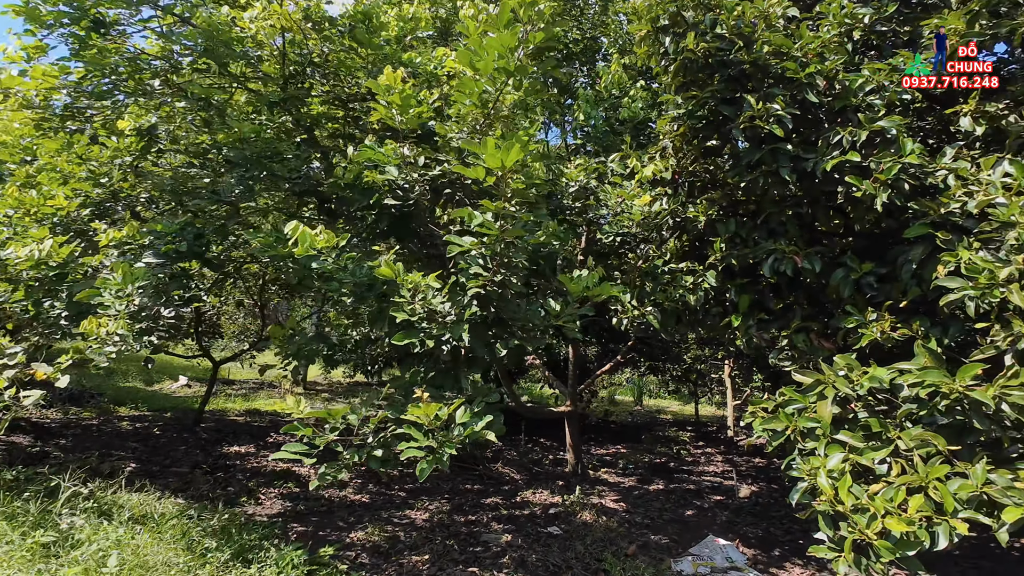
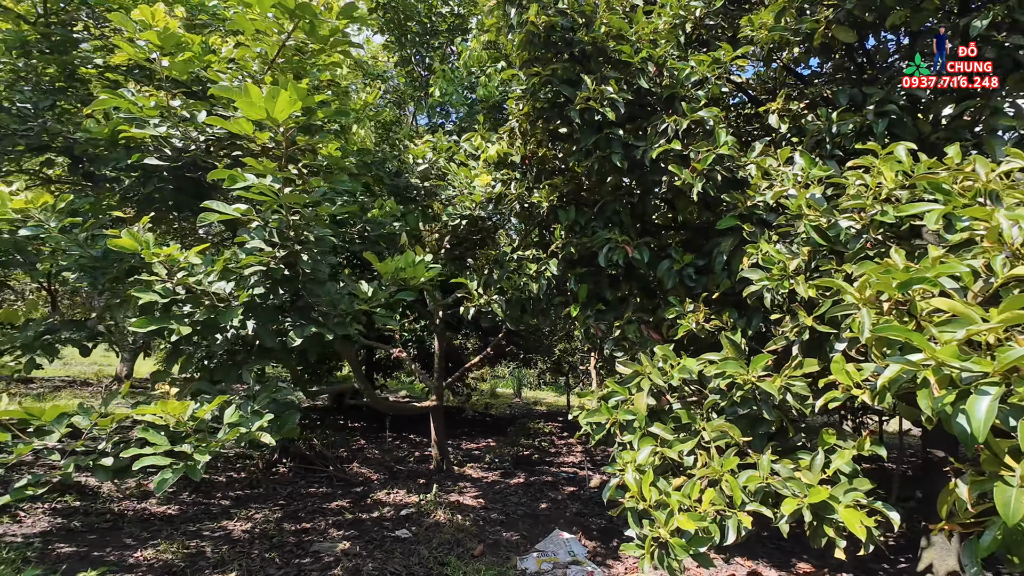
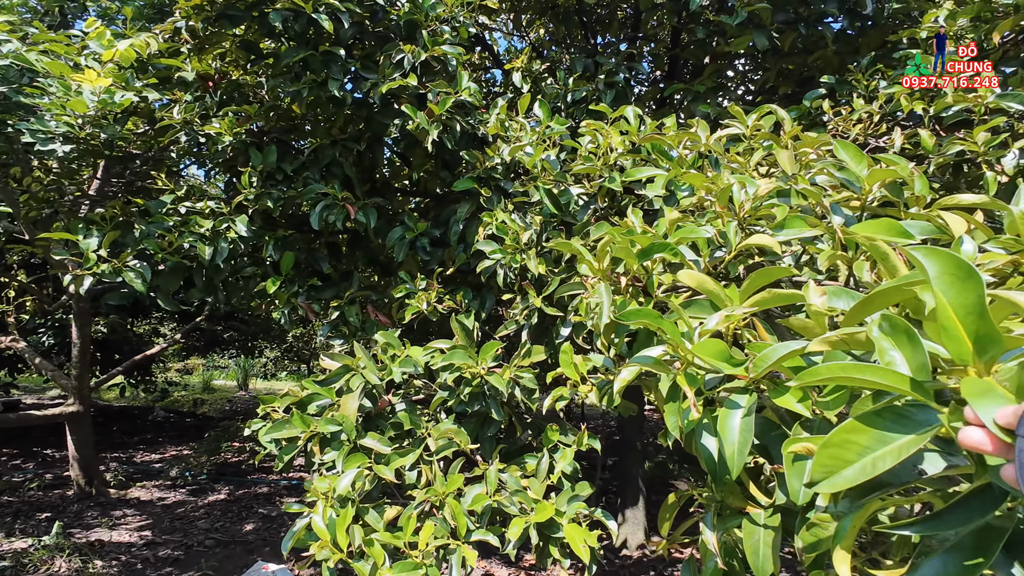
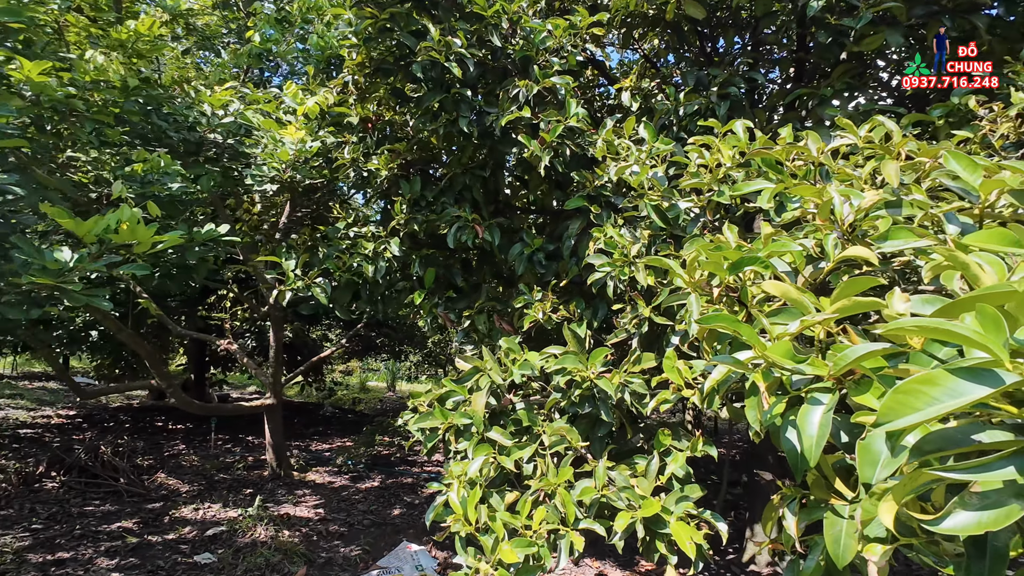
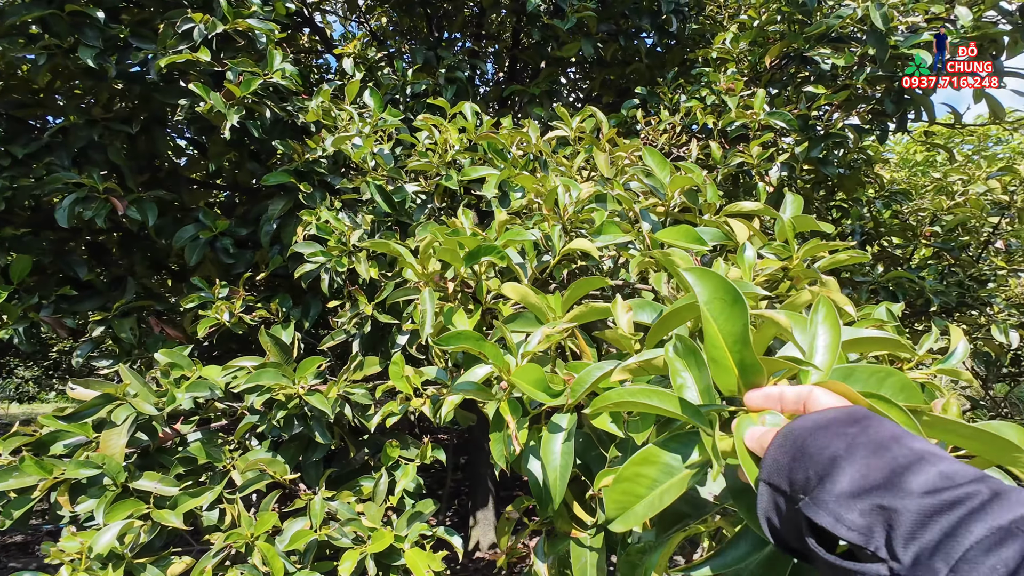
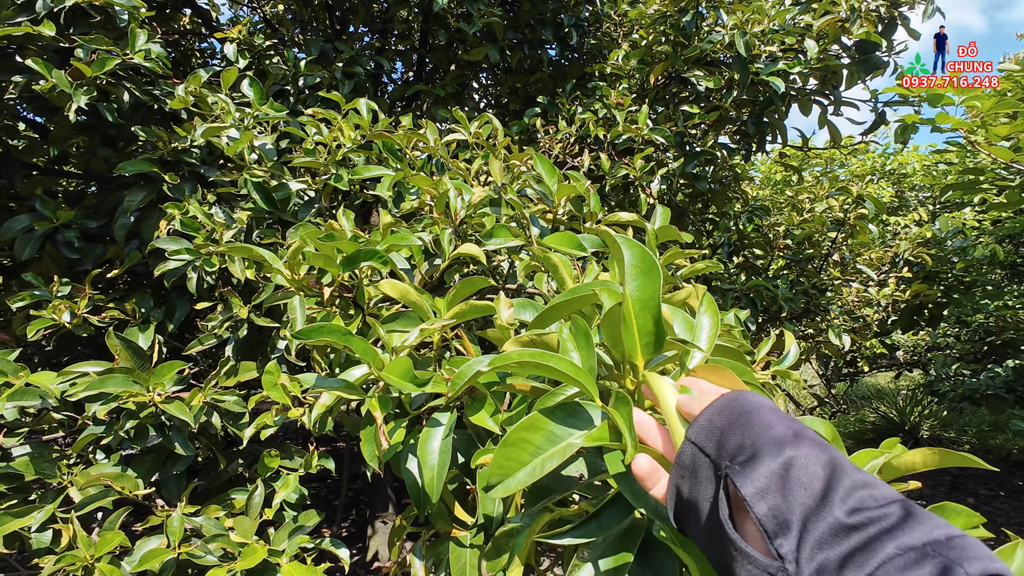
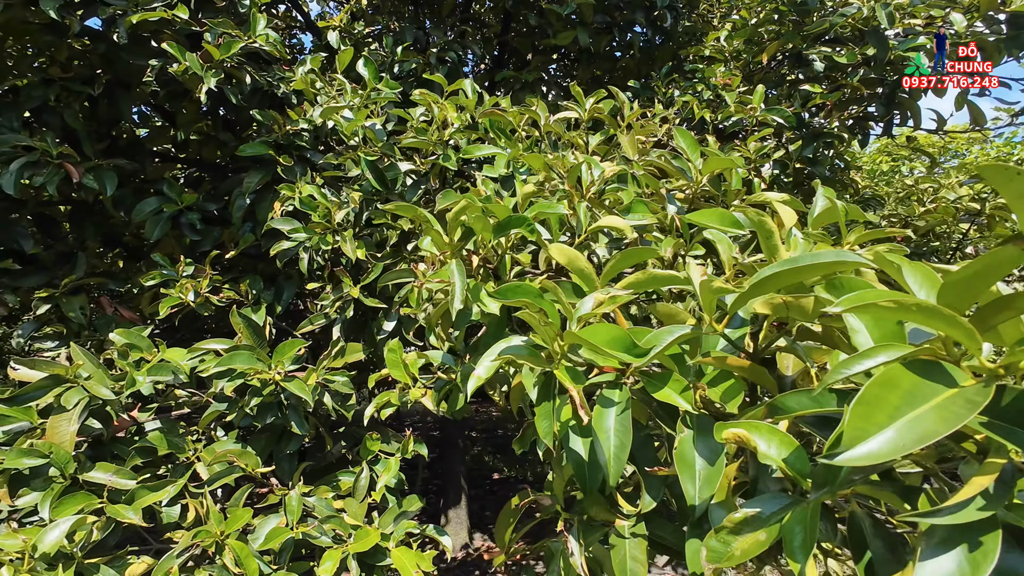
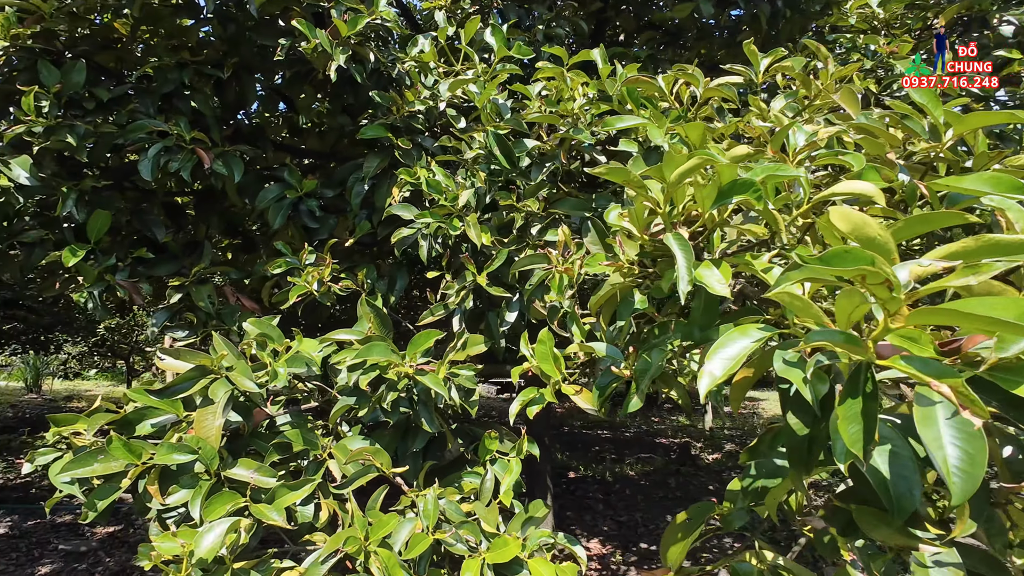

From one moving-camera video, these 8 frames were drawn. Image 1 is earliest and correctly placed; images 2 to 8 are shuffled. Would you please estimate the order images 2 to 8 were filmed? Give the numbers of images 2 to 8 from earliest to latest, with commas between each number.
2, 4, 3, 5, 6, 7, 8
